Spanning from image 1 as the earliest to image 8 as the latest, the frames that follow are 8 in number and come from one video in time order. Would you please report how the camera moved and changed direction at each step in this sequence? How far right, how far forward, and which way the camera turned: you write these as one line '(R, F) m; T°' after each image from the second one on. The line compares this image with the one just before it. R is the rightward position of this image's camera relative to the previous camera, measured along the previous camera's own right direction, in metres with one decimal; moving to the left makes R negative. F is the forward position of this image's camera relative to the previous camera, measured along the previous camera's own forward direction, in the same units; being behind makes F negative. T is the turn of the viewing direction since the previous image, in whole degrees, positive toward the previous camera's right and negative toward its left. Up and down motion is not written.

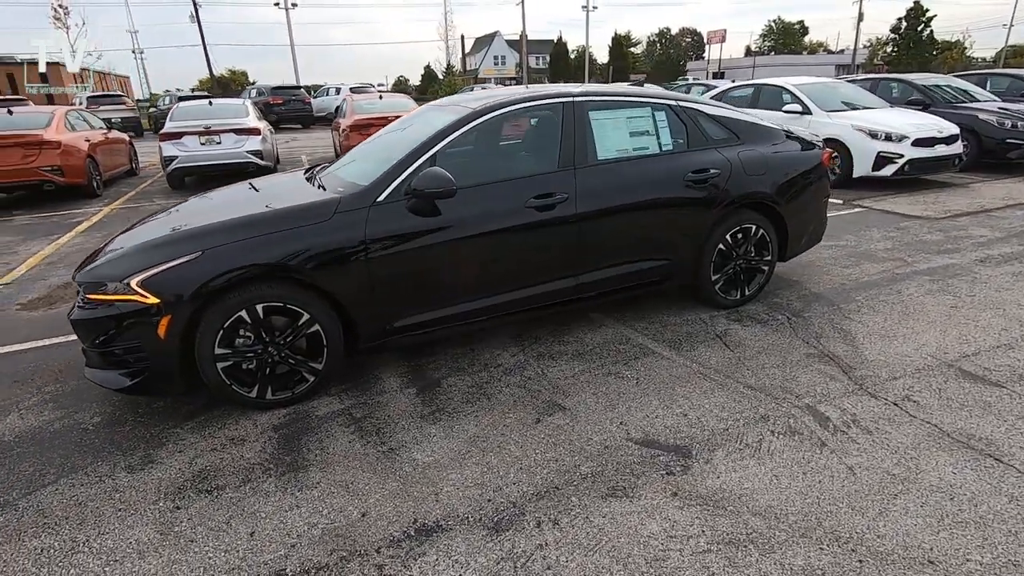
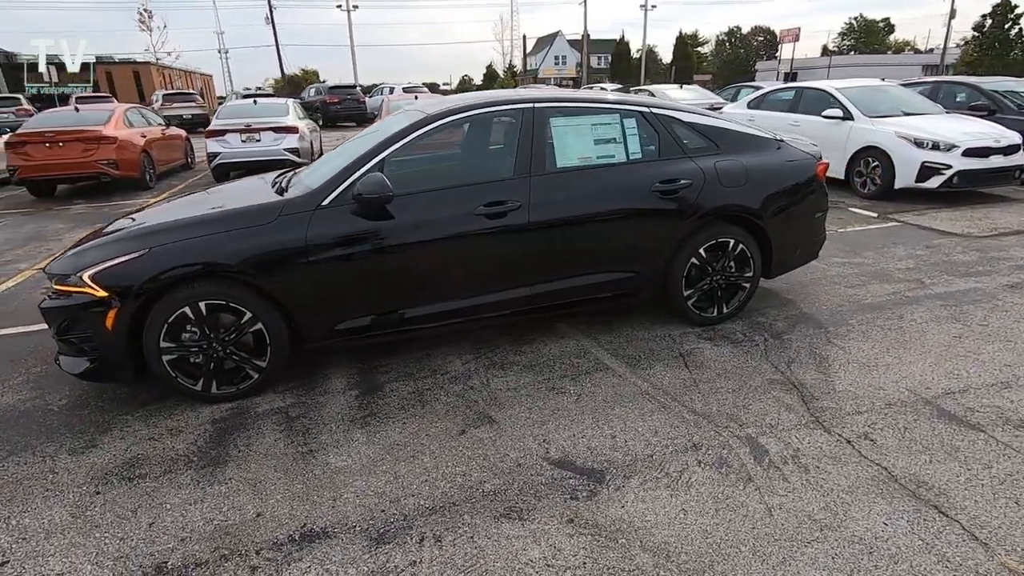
(+0.7, +0.1) m; -6°
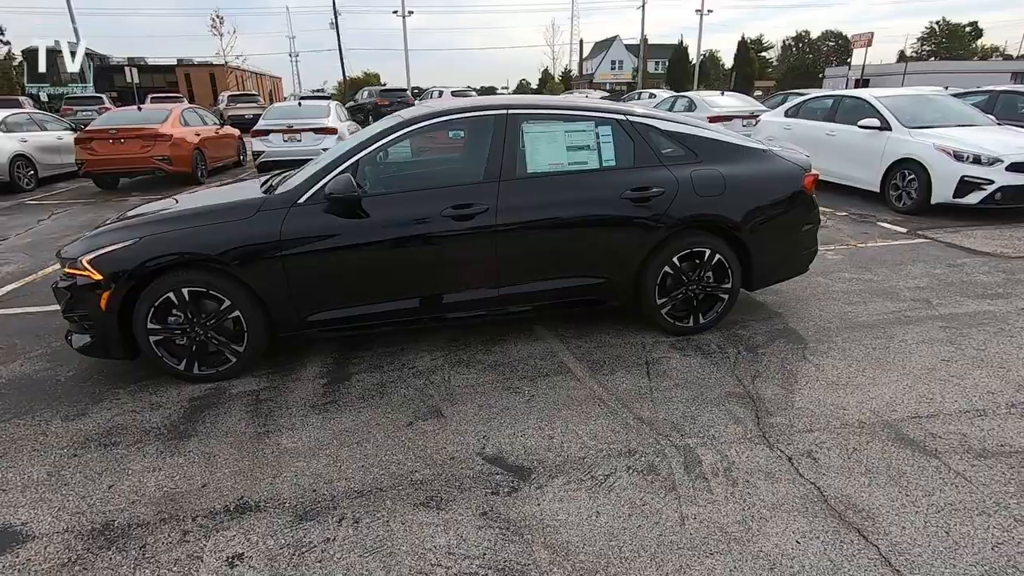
(+0.6, -0.1) m; -5°
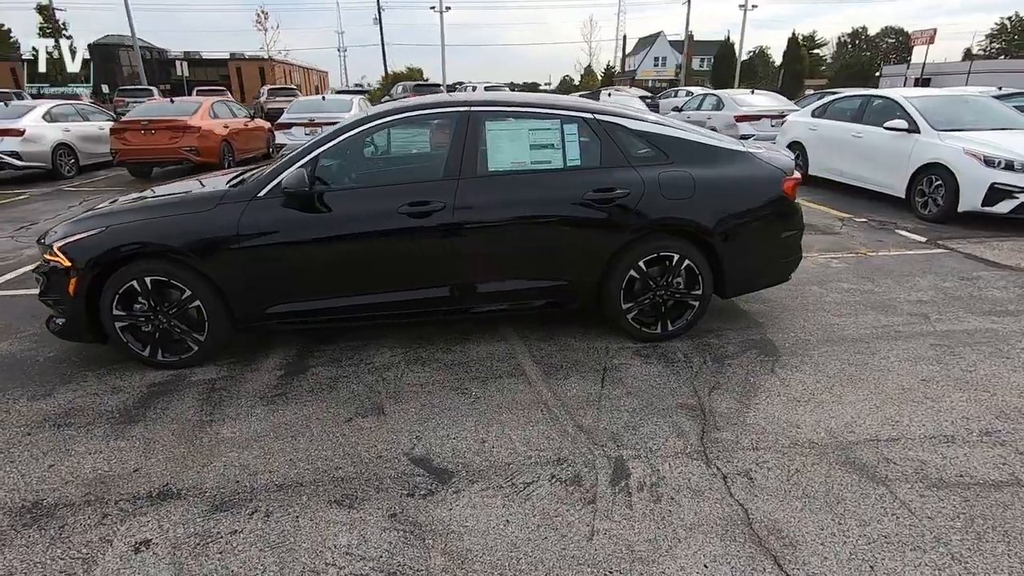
(+0.5, +0.1) m; -4°
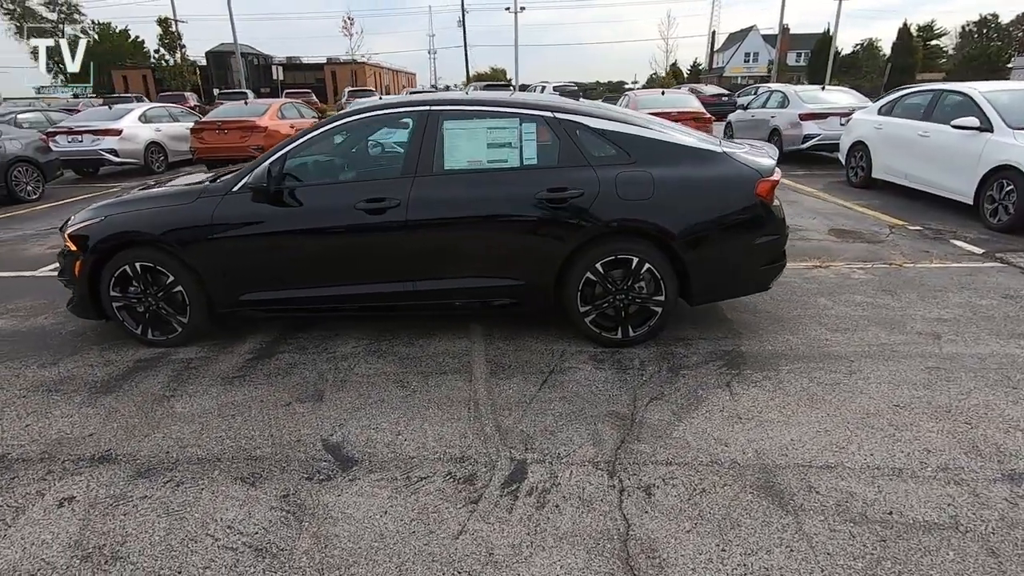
(+0.9, +0.1) m; -8°
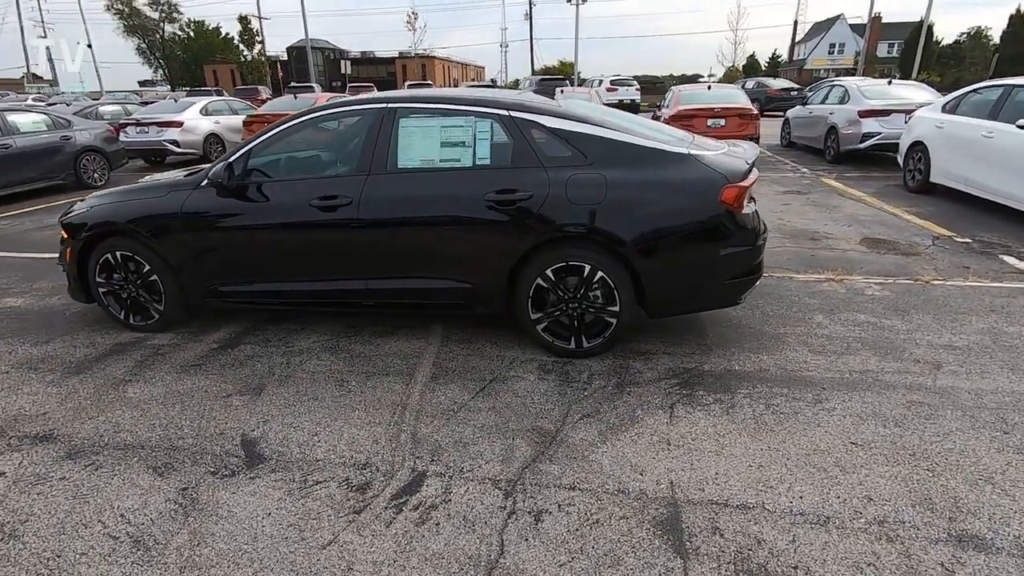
(+0.8, +0.2) m; -7°
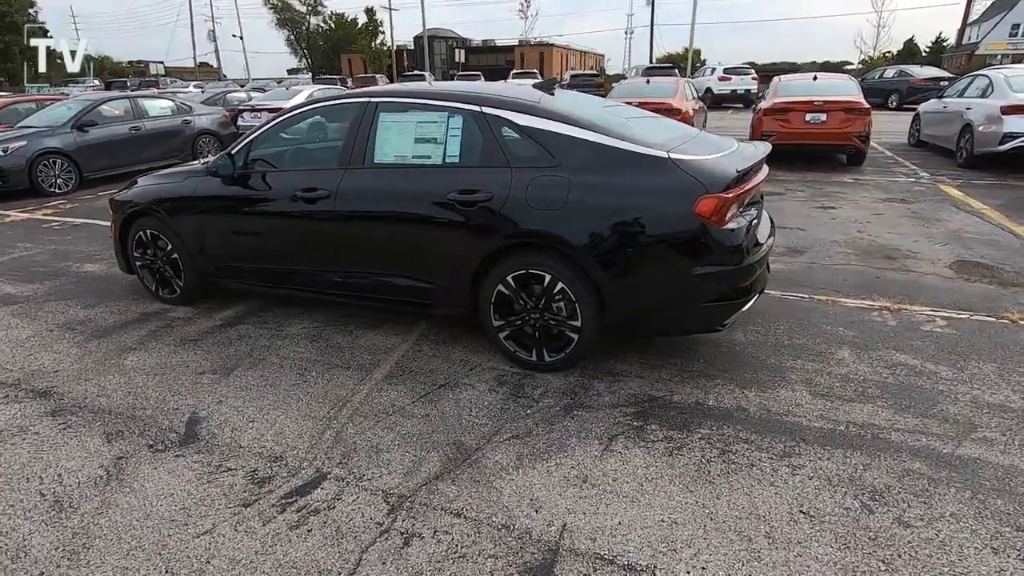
(+0.9, +0.3) m; -11°
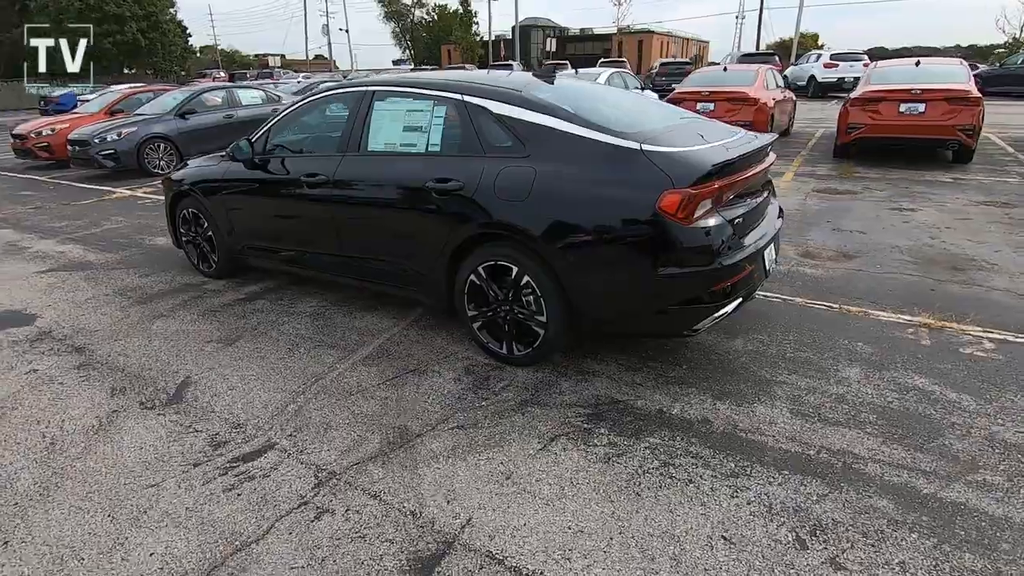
(+0.7, +0.1) m; -9°
